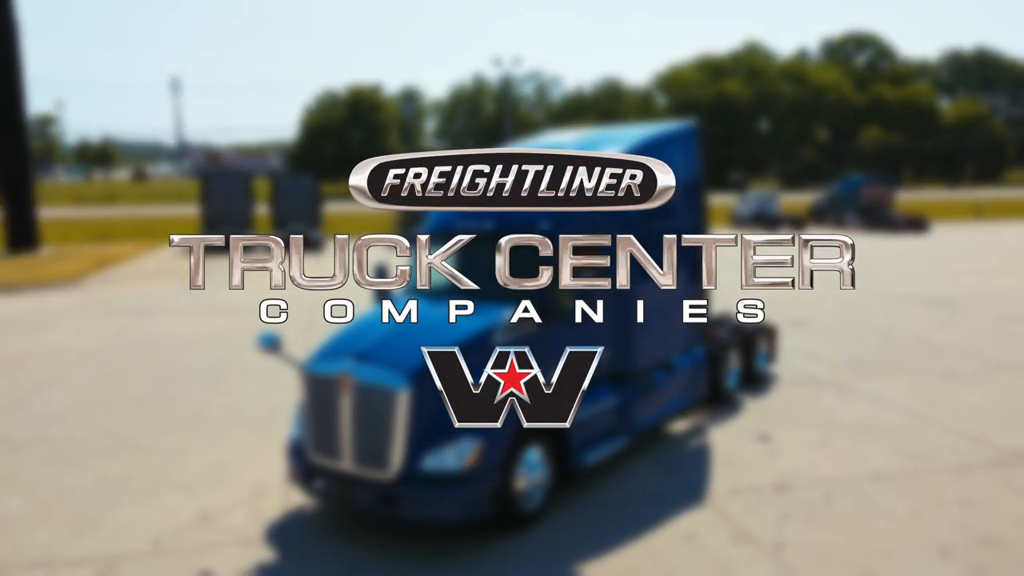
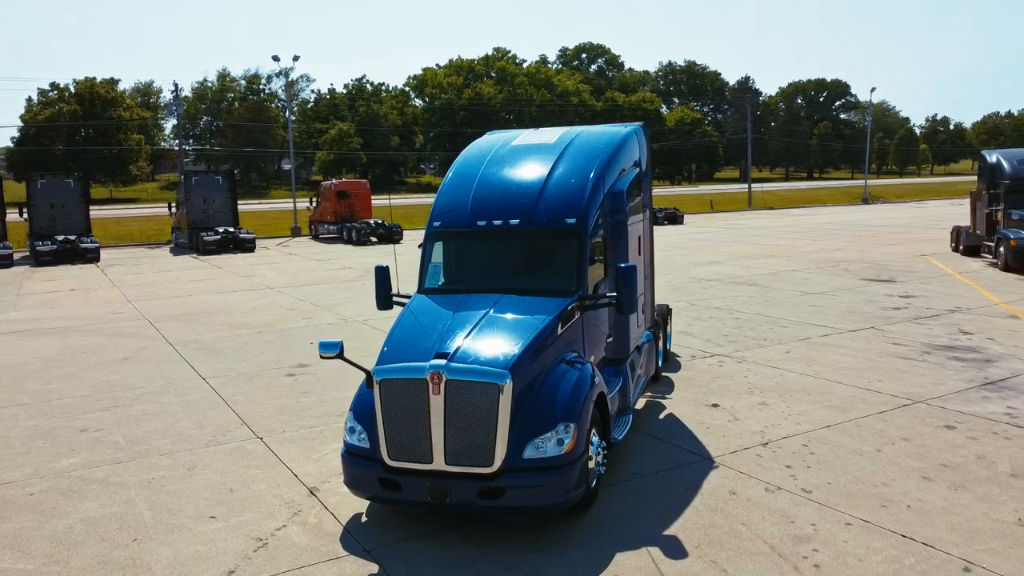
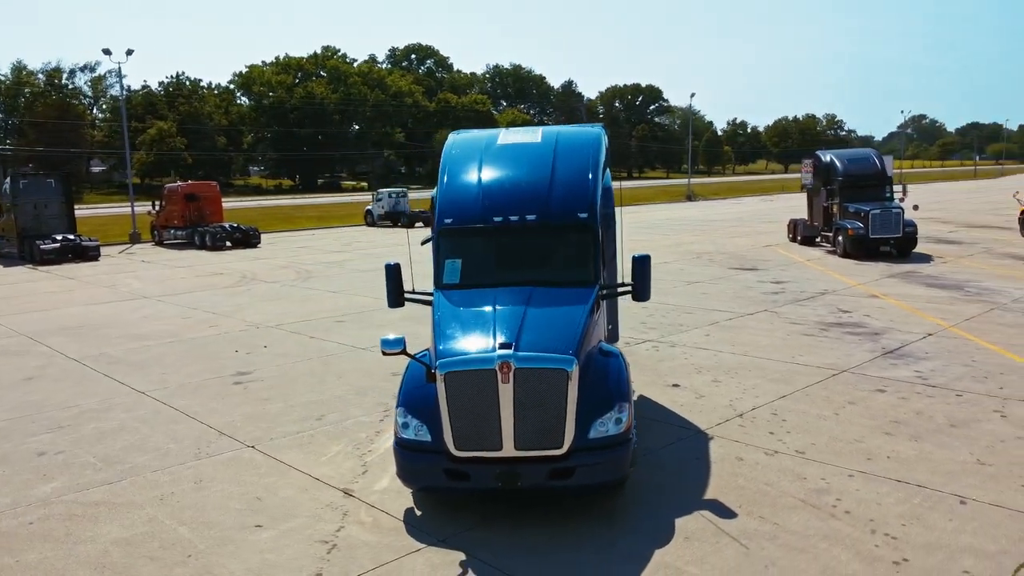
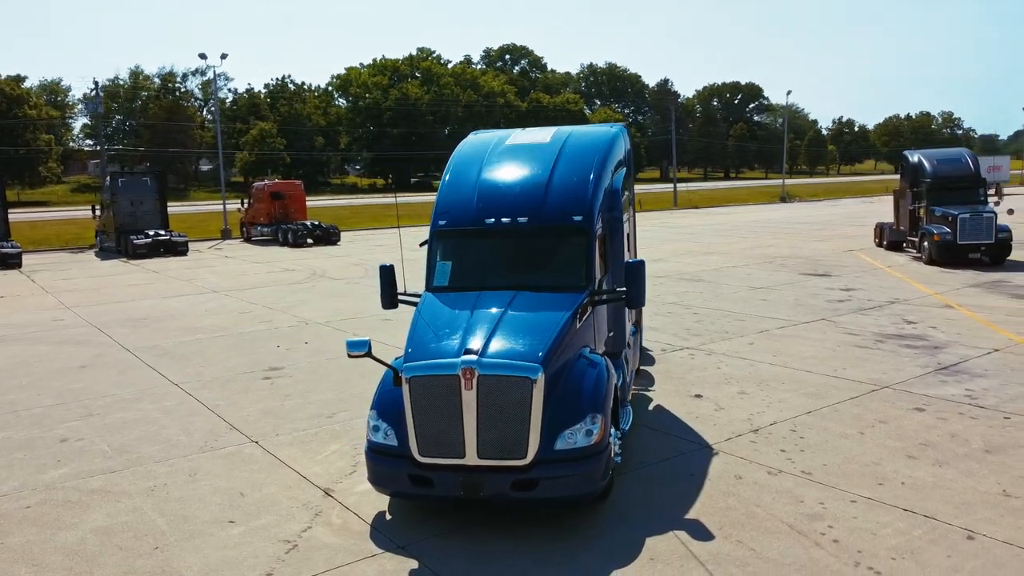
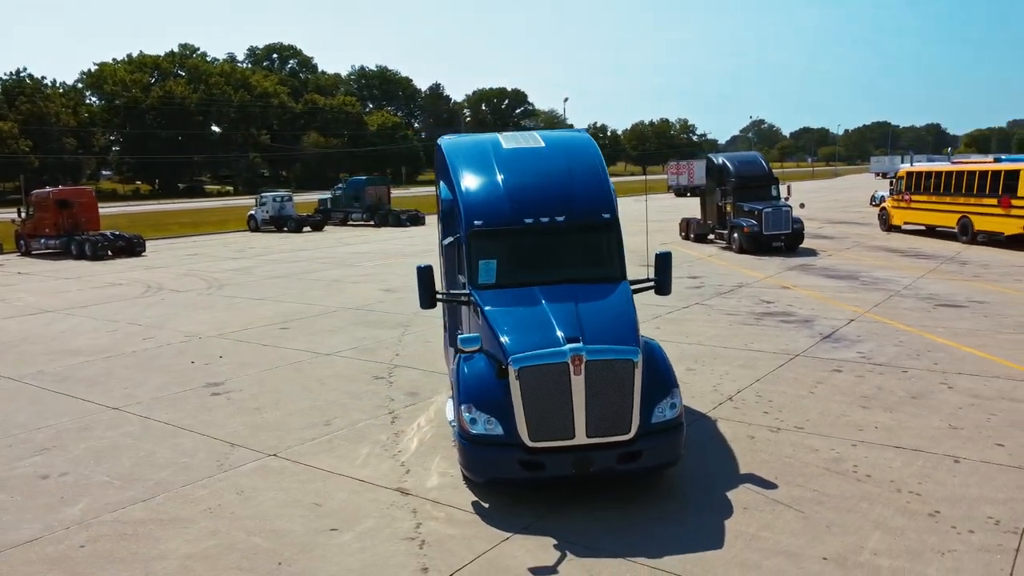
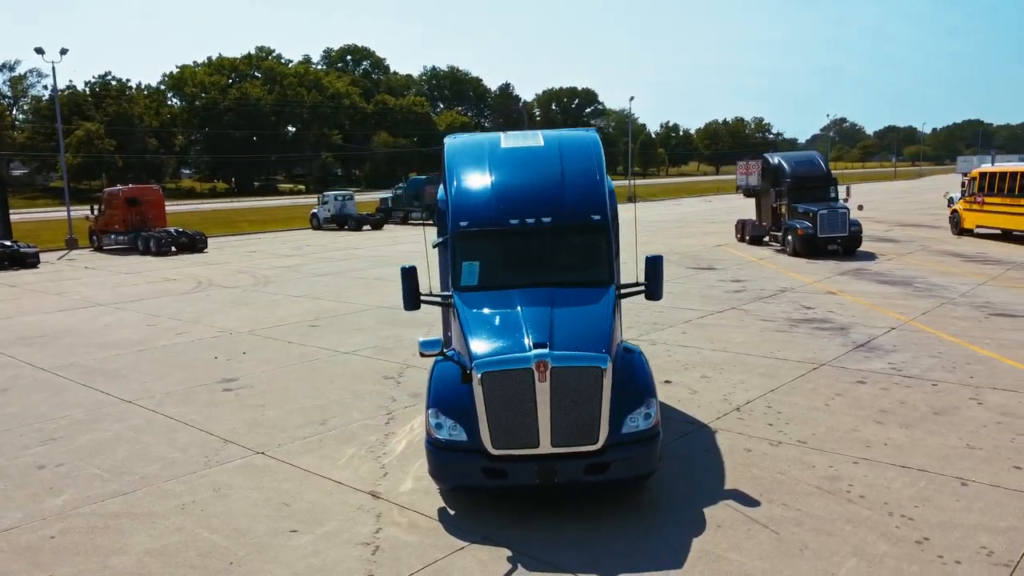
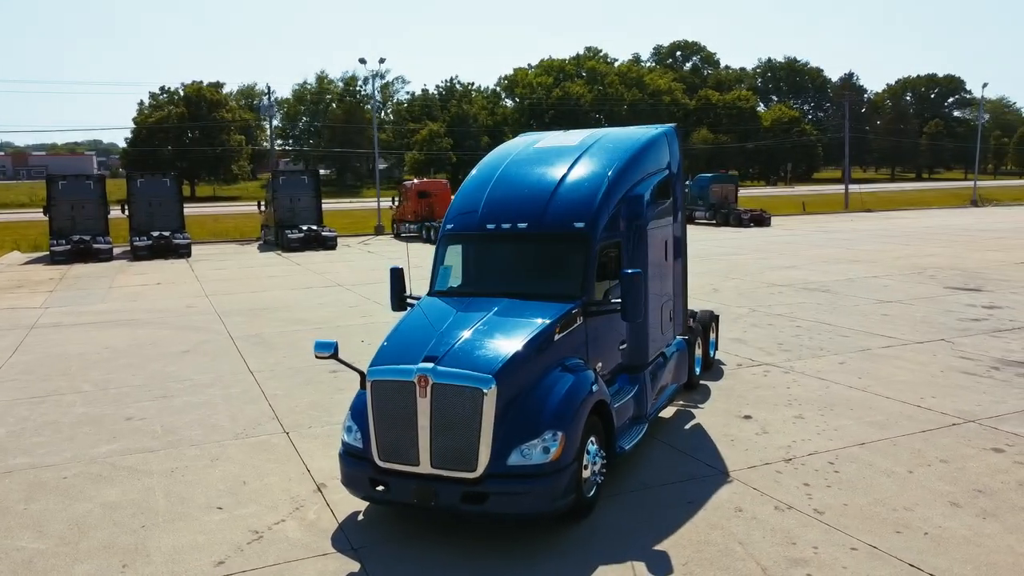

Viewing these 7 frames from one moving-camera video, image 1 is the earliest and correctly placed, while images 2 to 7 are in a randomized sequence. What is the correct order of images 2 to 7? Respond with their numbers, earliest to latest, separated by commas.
7, 2, 4, 3, 6, 5
